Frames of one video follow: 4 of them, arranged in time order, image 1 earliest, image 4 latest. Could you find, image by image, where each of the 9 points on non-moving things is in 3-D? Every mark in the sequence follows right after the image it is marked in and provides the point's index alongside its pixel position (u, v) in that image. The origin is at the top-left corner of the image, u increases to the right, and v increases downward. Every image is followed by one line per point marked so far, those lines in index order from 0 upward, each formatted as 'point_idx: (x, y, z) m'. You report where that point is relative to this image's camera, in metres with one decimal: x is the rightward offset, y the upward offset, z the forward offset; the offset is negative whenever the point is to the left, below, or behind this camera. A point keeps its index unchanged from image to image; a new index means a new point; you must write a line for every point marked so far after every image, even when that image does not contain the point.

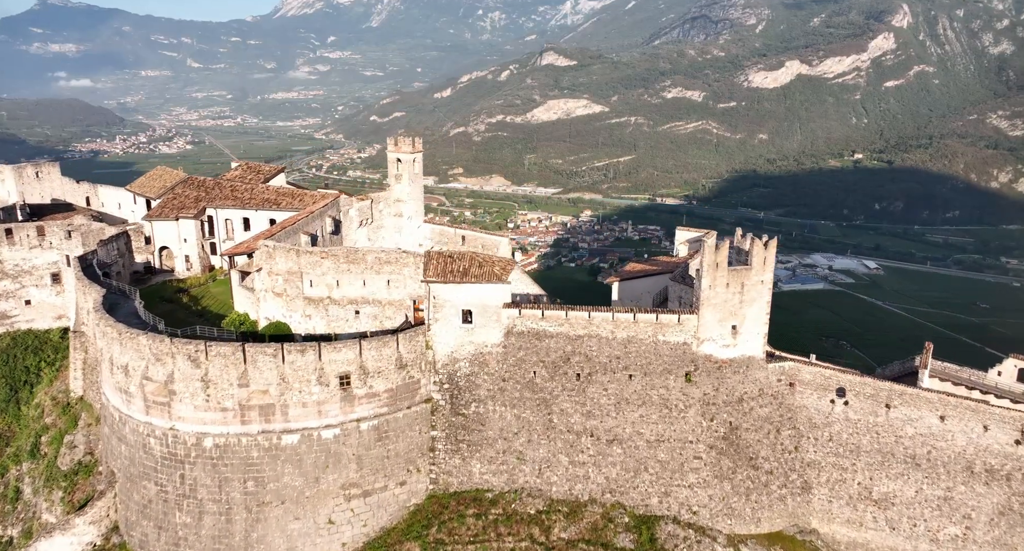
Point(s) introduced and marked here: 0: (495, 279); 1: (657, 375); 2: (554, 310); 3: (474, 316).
0: (-0.4, -0.2, +14.1) m
1: (+3.3, -2.3, +14.1) m
2: (+0.9, -0.9, +14.1) m
3: (-0.9, -1.1, +14.3) m
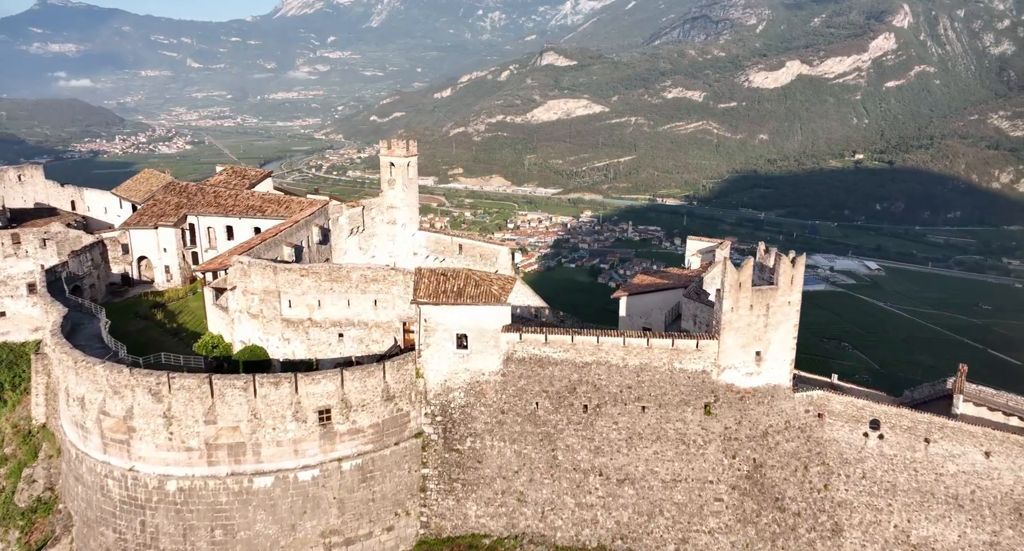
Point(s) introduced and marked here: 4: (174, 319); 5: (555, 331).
0: (-0.4, -0.6, +12.8) m
1: (+3.3, -2.7, +12.8) m
2: (+0.9, -1.3, +12.8) m
3: (-0.9, -1.5, +13.0) m
4: (-9.0, -1.2, +17.2) m
5: (+0.9, -1.2, +12.9) m
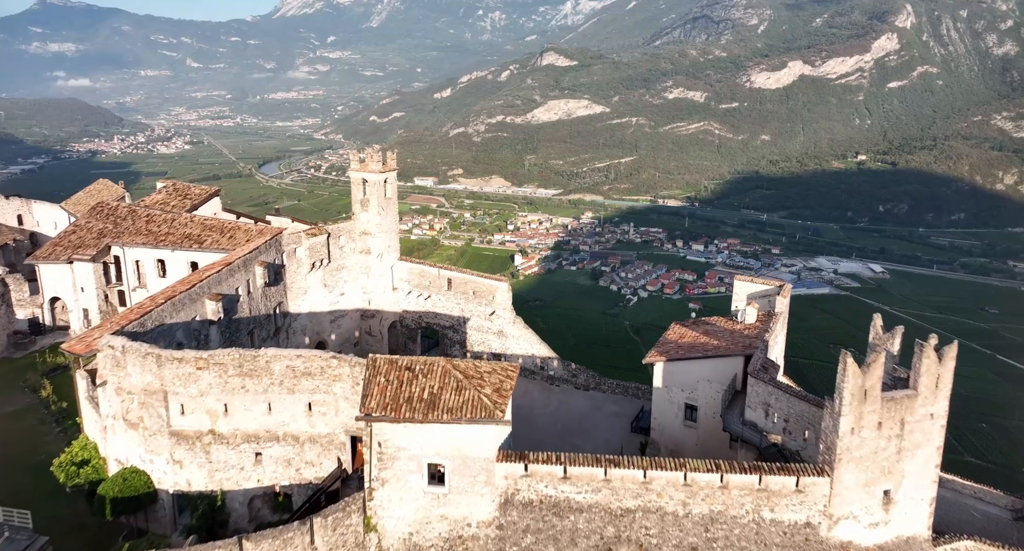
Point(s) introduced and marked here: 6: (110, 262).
0: (-0.3, -1.8, +8.8) m
1: (+3.3, -3.9, +8.8) m
2: (+0.9, -2.5, +8.8) m
3: (-0.9, -2.6, +9.0) m
4: (-9.0, -2.4, +13.1) m
5: (+0.9, -2.4, +8.9) m
6: (-10.7, +0.4, +17.1) m
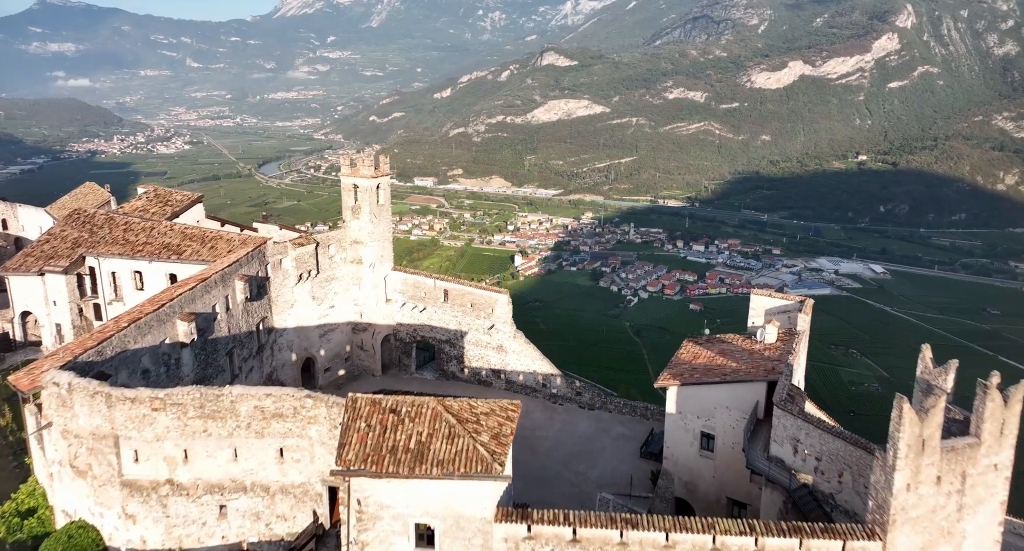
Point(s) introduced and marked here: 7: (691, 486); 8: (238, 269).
0: (-0.3, -2.1, +7.7) m
1: (+3.3, -4.2, +7.7) m
2: (+0.9, -2.8, +7.7) m
3: (-0.9, -3.0, +7.9) m
4: (-9.0, -2.7, +12.1) m
5: (+0.9, -2.7, +7.8) m
6: (-10.6, +0.1, +16.0) m
7: (+3.3, -3.8, +11.8) m
8: (-5.7, +0.1, +13.4) m
